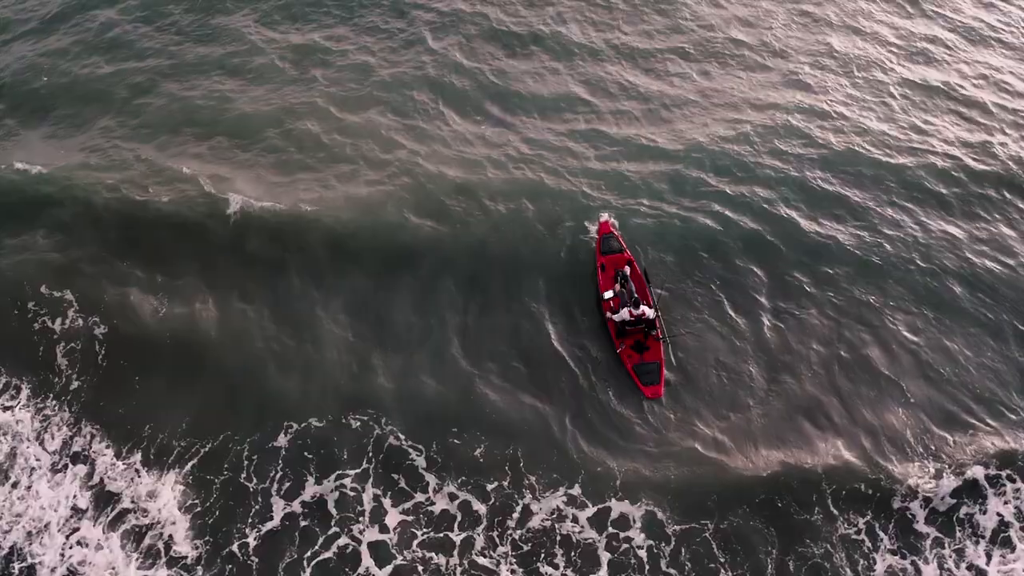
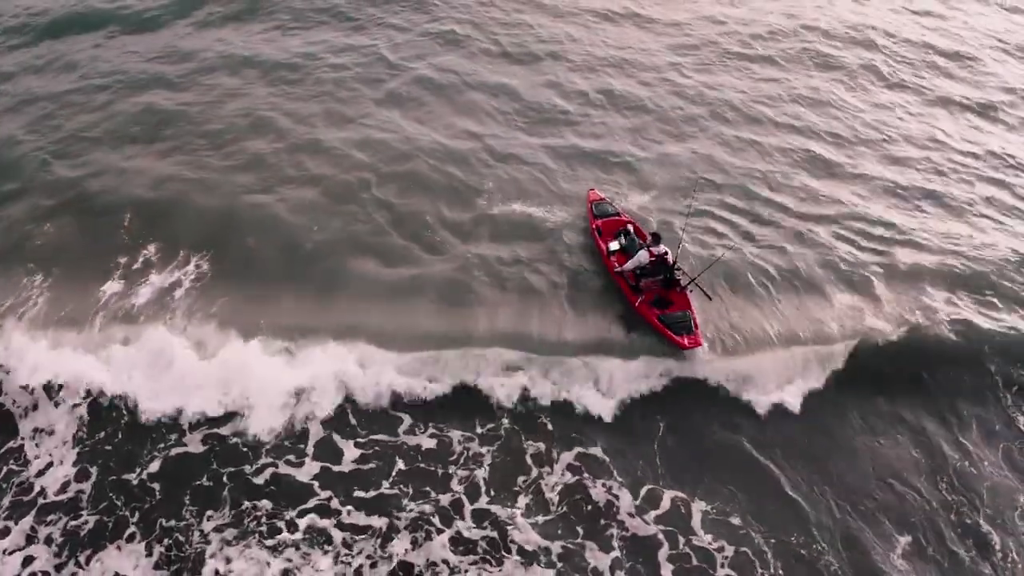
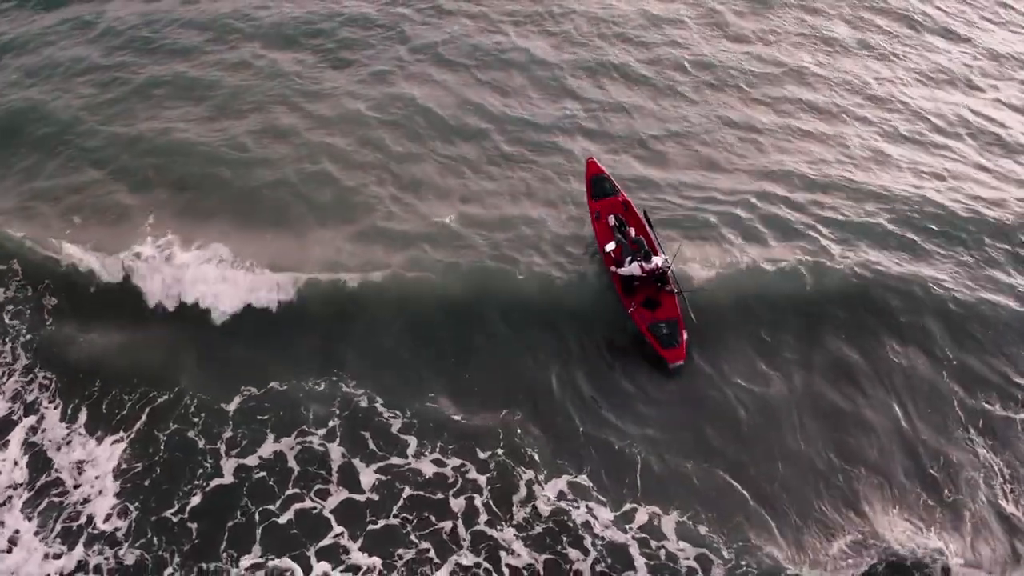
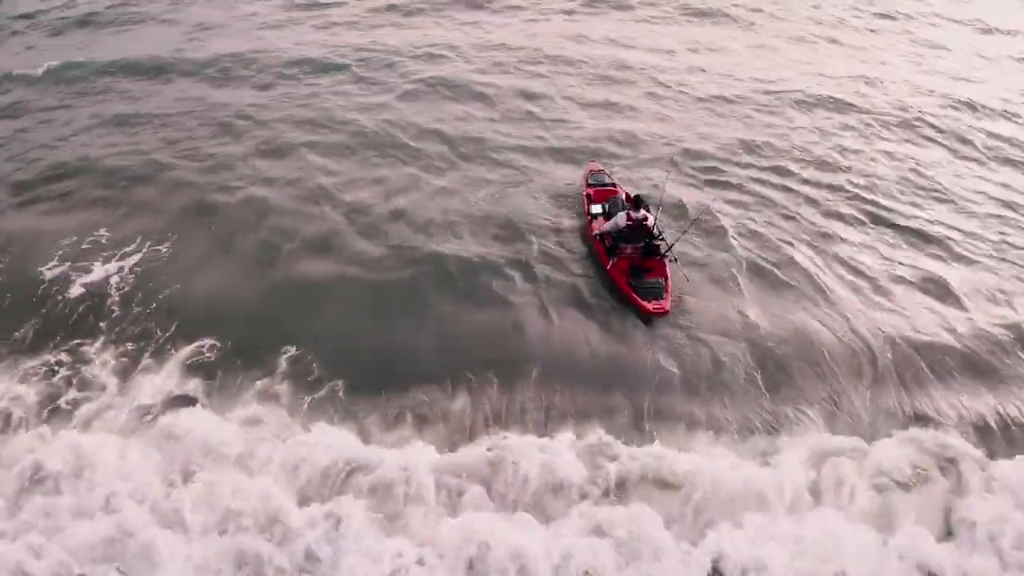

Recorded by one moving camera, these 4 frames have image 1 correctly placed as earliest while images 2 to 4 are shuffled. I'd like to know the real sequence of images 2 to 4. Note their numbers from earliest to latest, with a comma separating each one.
3, 2, 4
